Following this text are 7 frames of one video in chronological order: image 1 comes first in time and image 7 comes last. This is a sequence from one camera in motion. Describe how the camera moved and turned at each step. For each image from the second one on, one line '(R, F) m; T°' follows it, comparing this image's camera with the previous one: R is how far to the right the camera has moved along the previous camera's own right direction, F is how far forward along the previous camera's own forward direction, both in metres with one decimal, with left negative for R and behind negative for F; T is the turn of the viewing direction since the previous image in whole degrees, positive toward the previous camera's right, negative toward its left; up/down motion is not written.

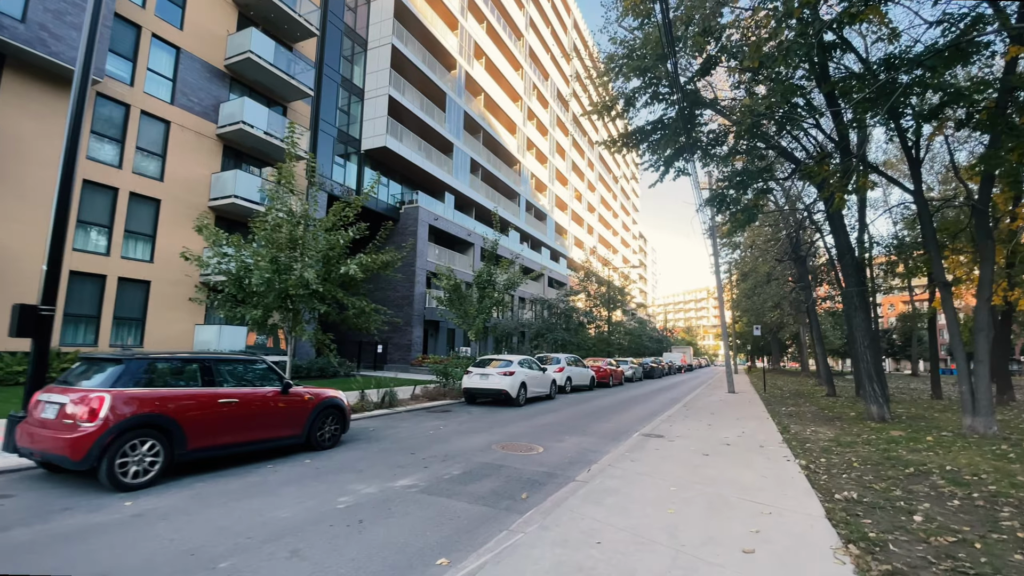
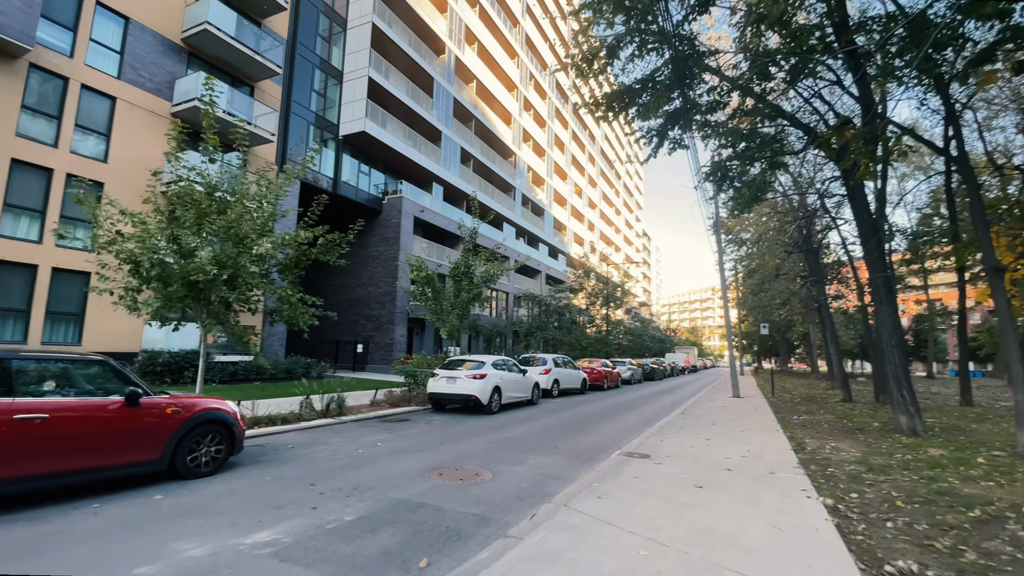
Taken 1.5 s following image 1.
(+0.8, +1.7) m; -1°
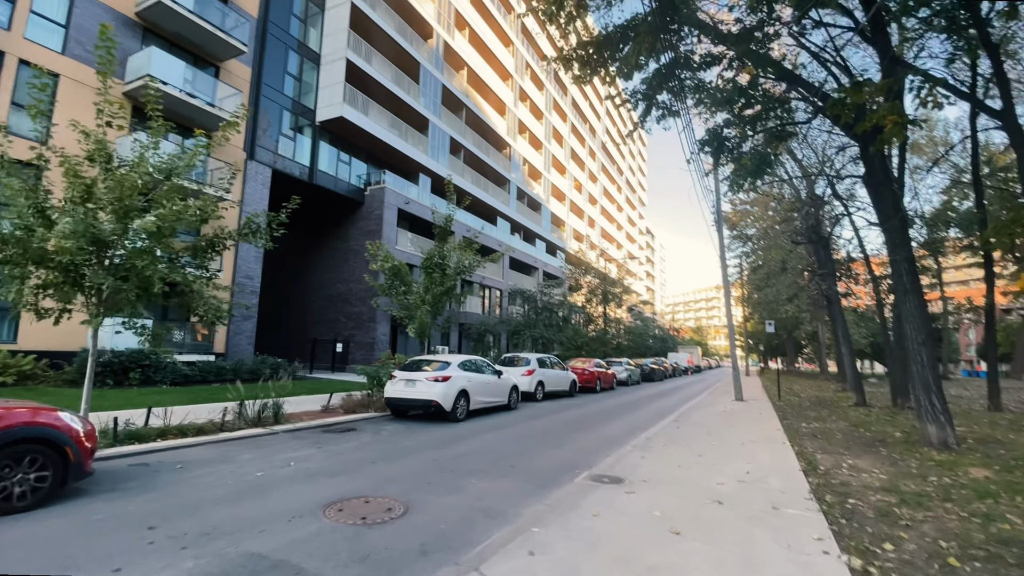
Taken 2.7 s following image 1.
(+0.8, +1.4) m; -1°
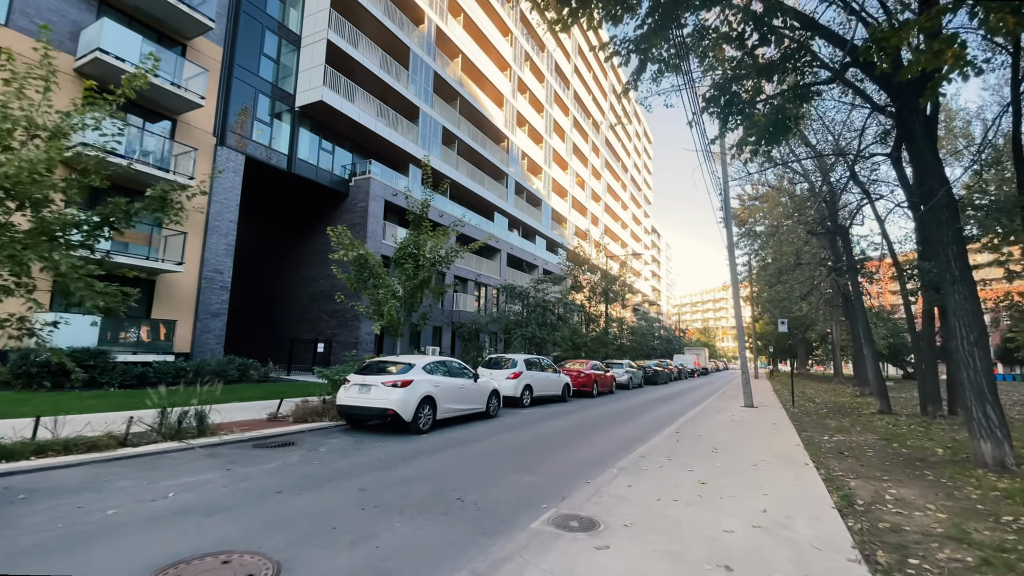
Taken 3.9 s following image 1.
(+0.6, +1.5) m; -1°
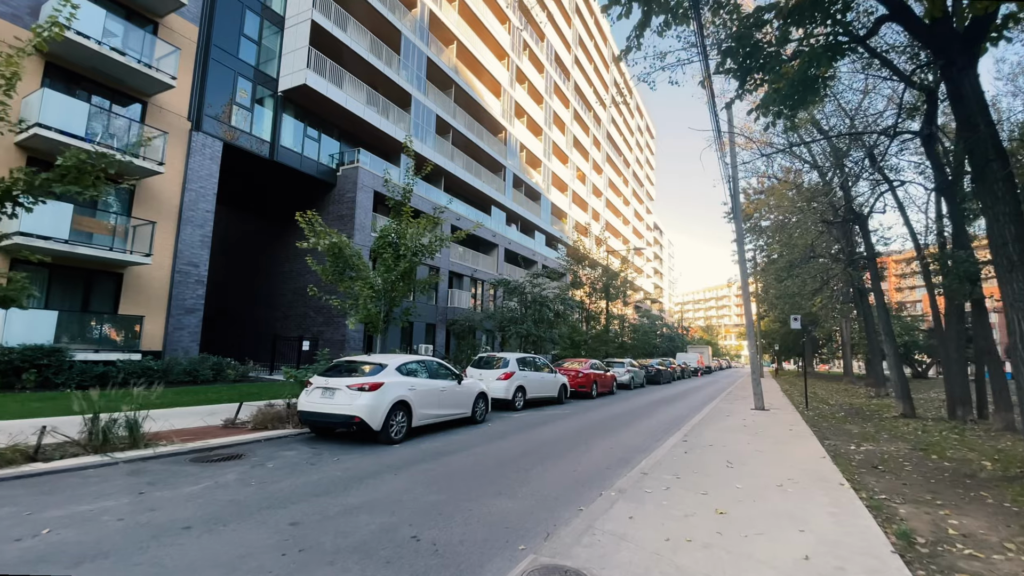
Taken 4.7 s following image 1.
(+0.3, +1.1) m; 0°
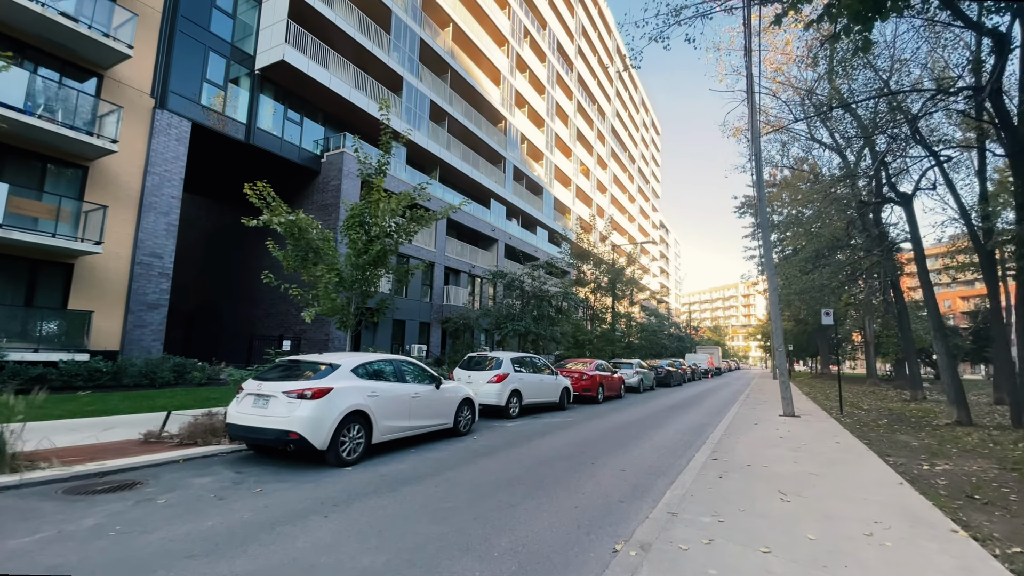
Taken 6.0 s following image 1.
(+0.2, +1.6) m; -1°
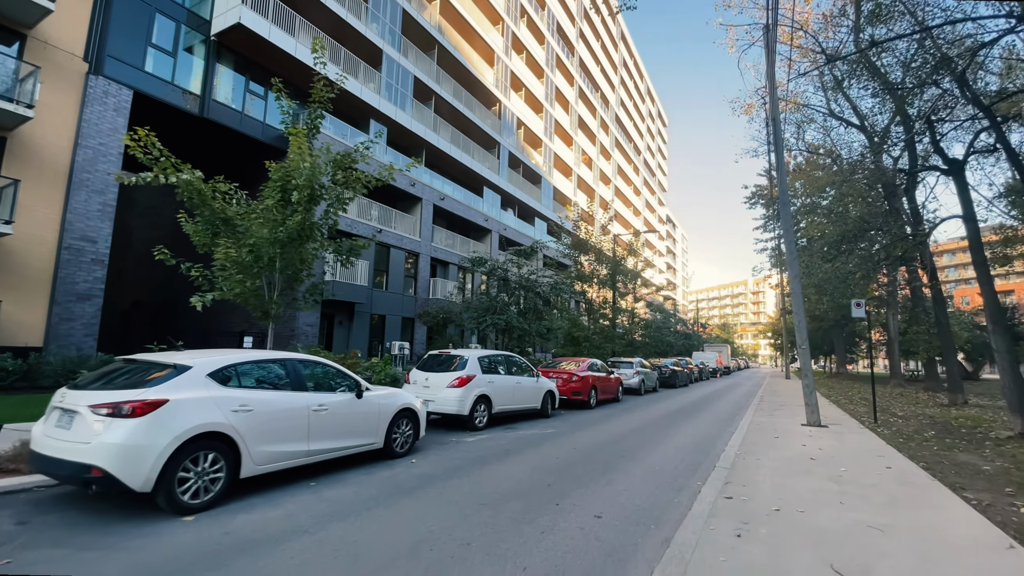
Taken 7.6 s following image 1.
(+0.7, +1.9) m; -1°
